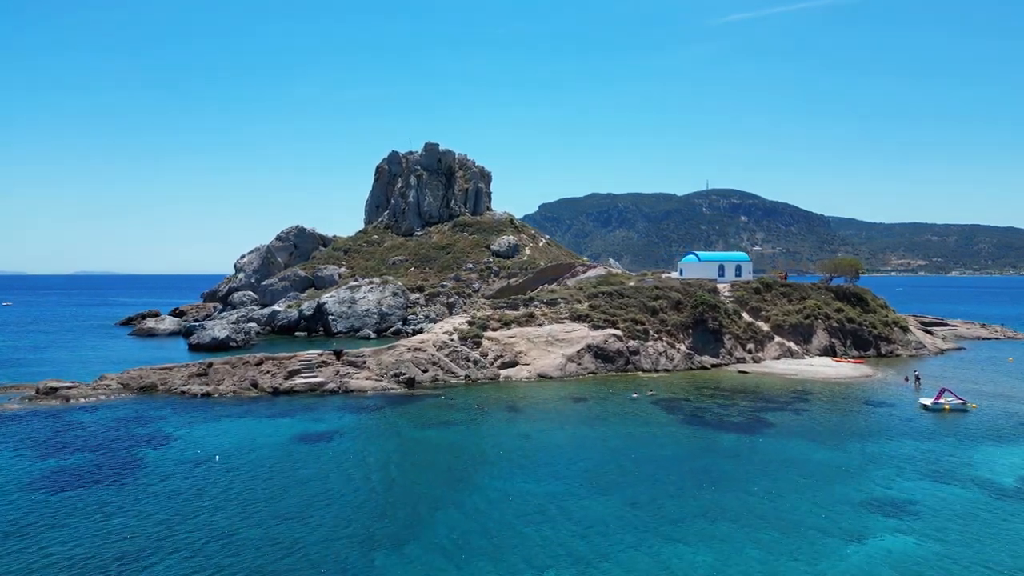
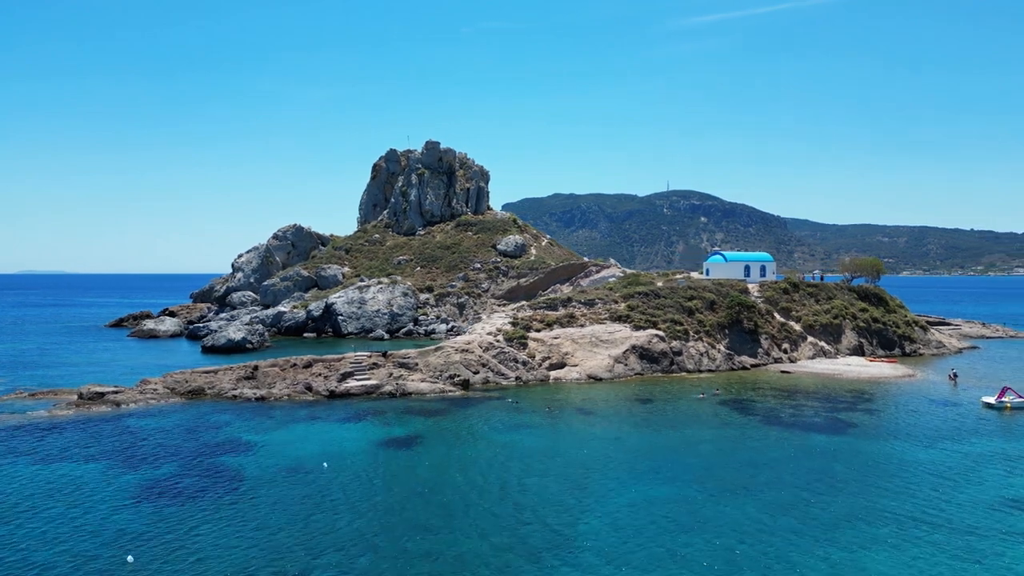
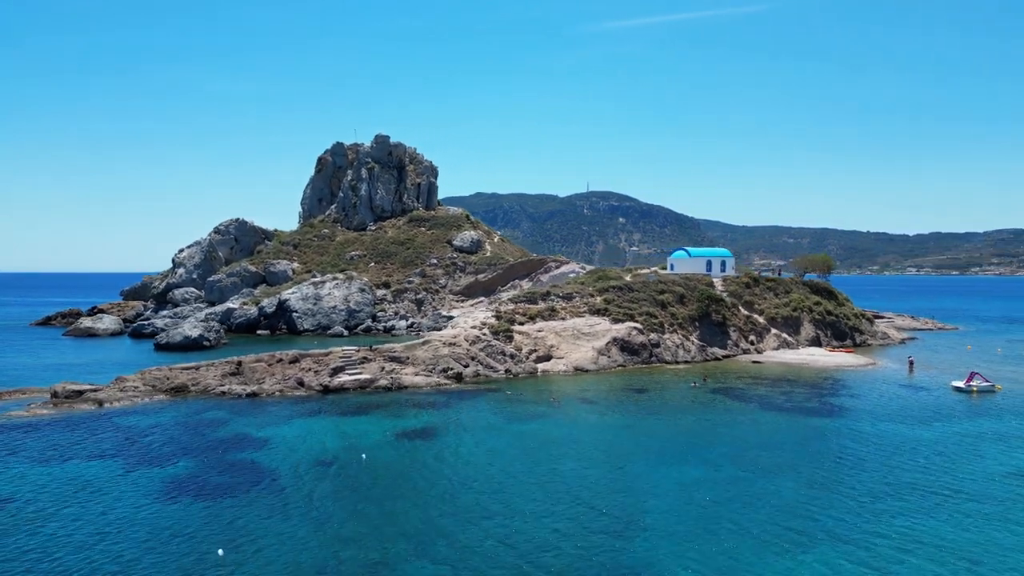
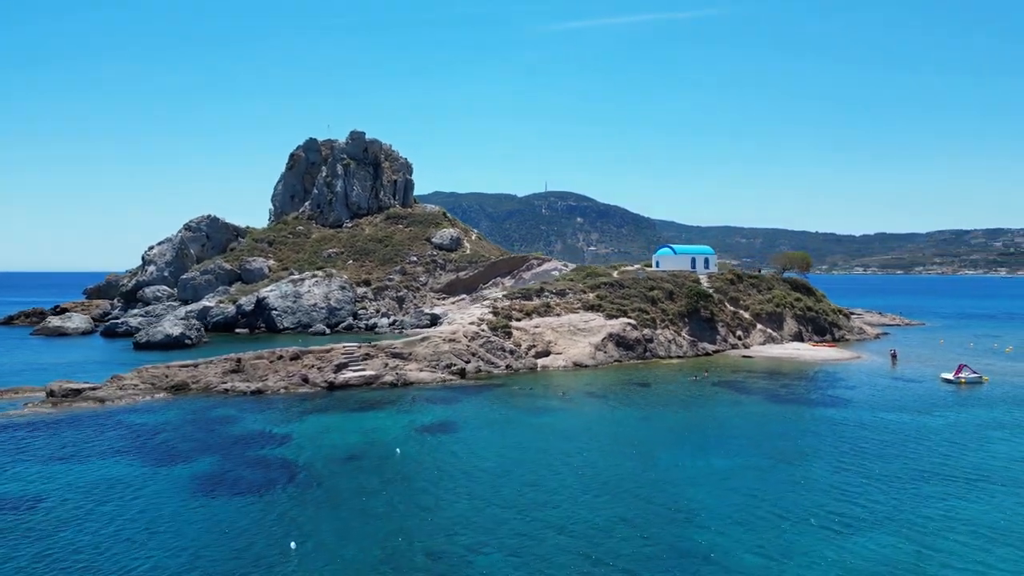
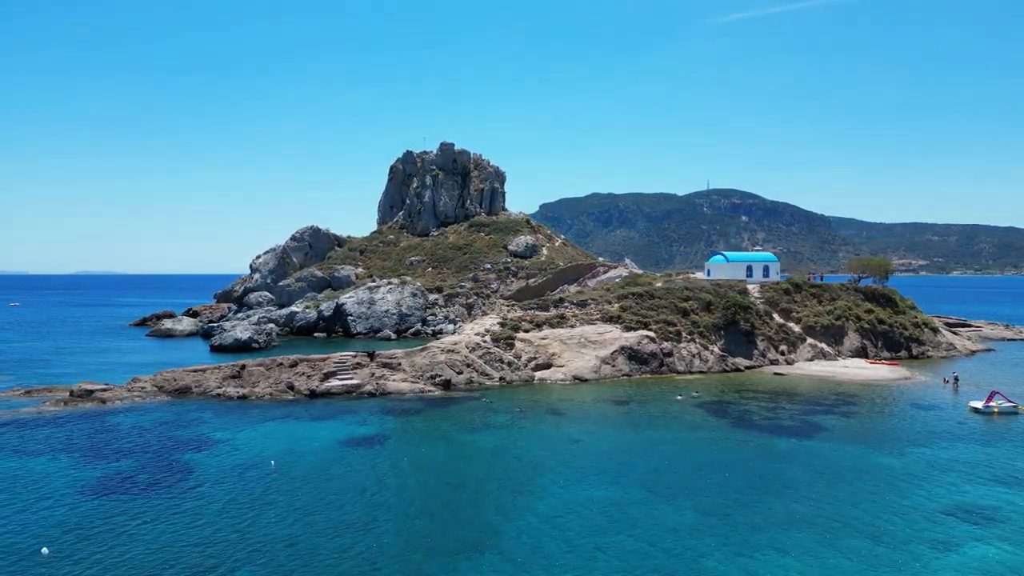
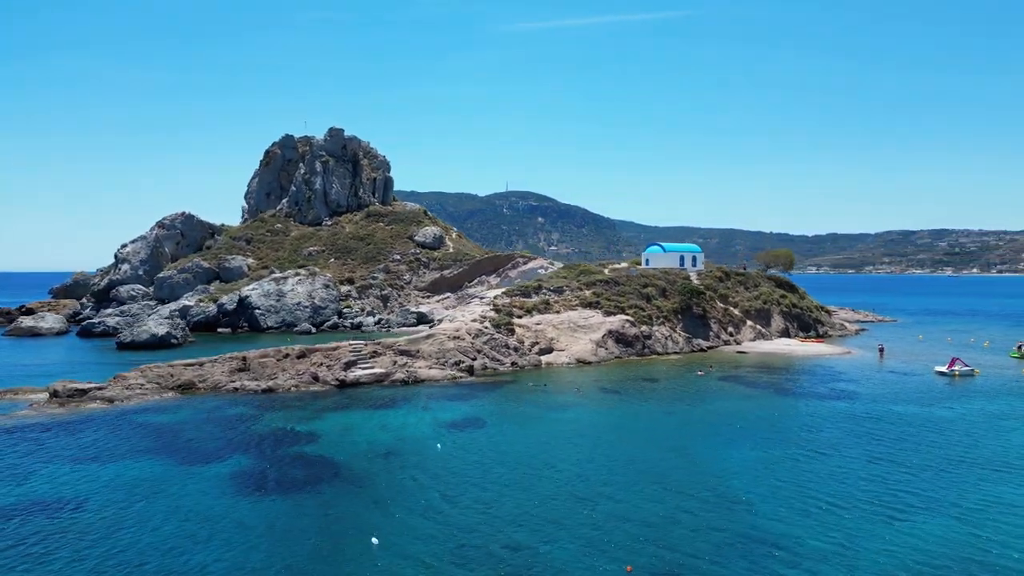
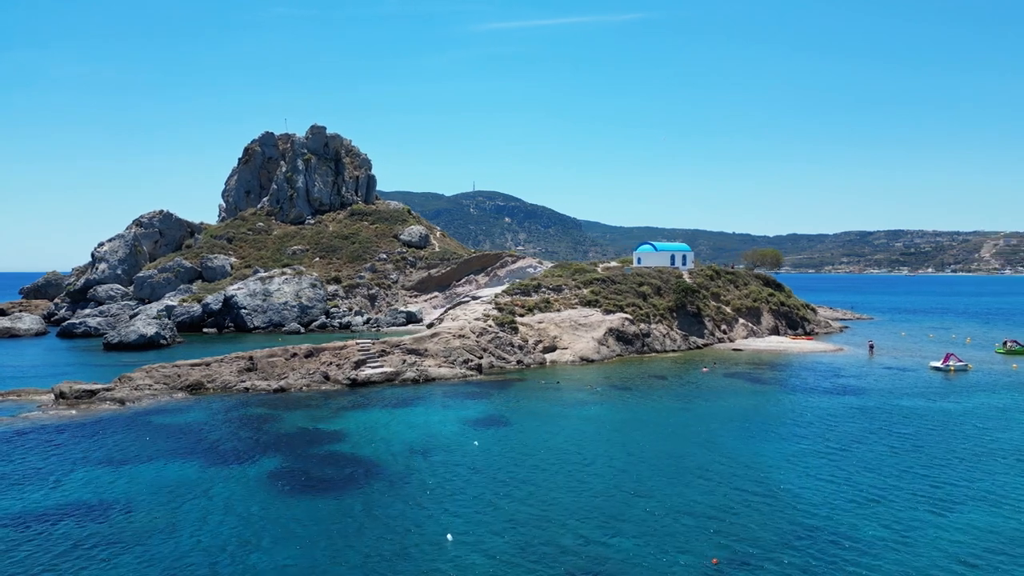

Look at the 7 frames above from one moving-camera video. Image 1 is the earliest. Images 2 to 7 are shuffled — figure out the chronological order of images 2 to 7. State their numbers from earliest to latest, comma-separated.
5, 2, 3, 4, 6, 7
